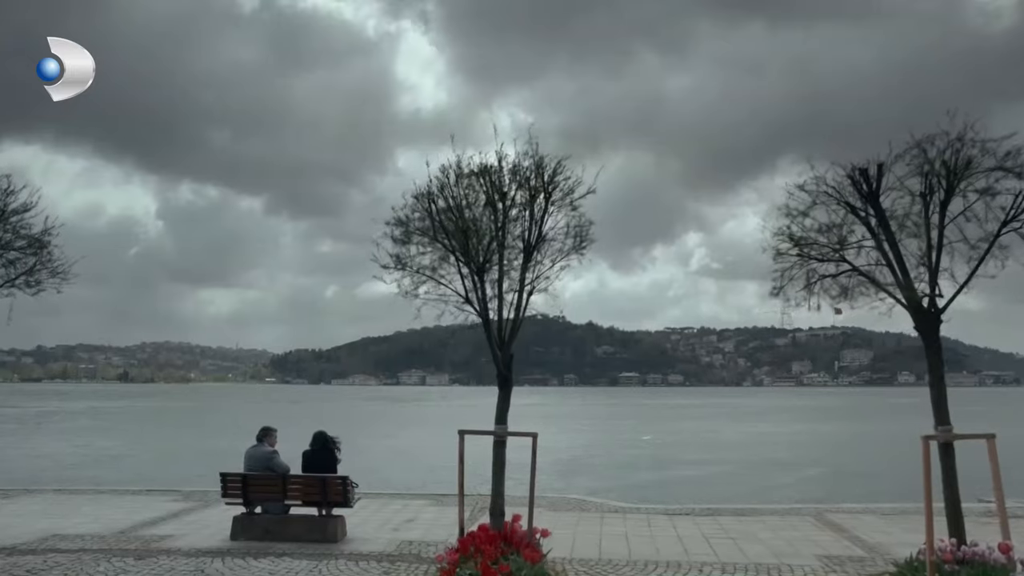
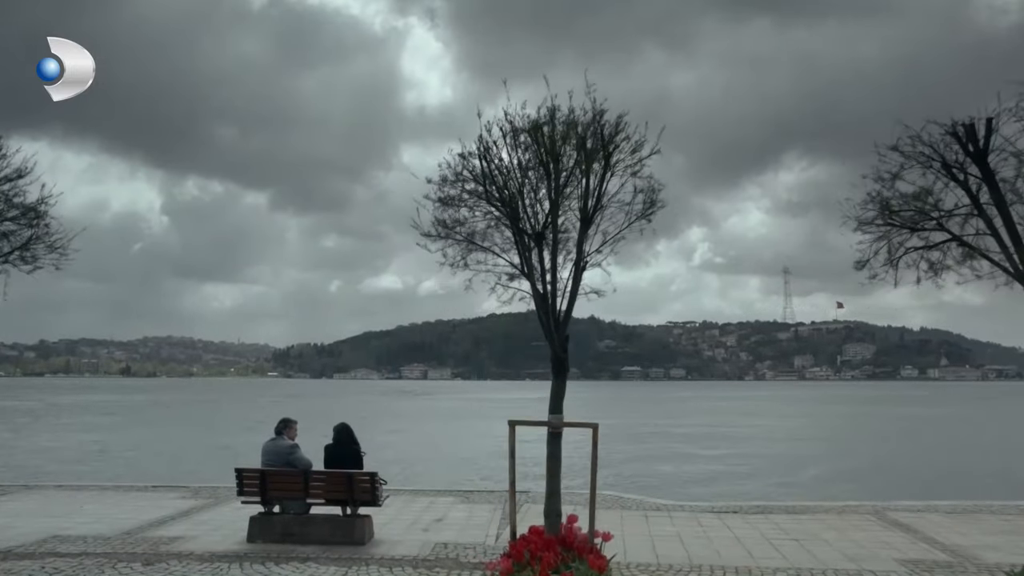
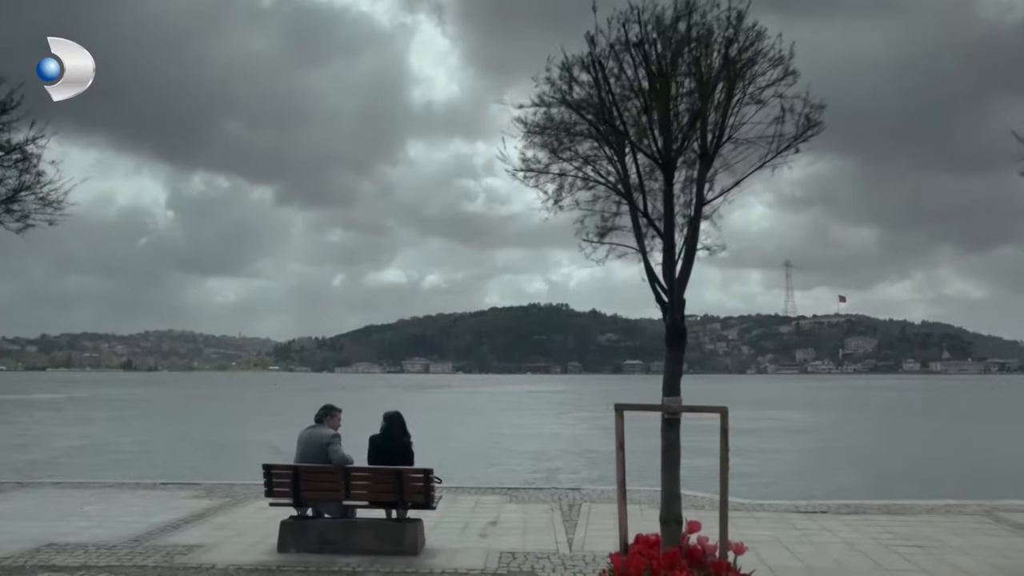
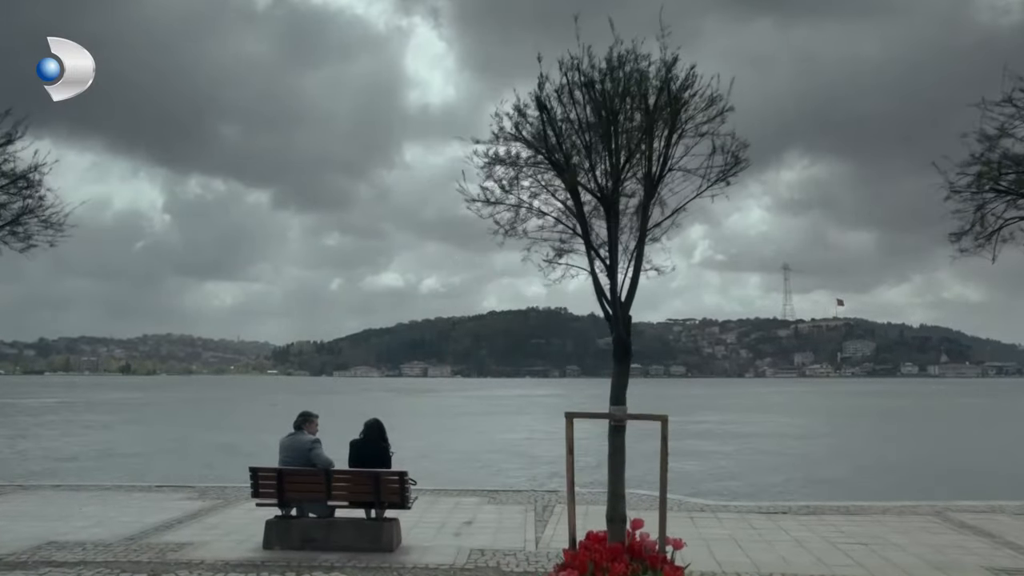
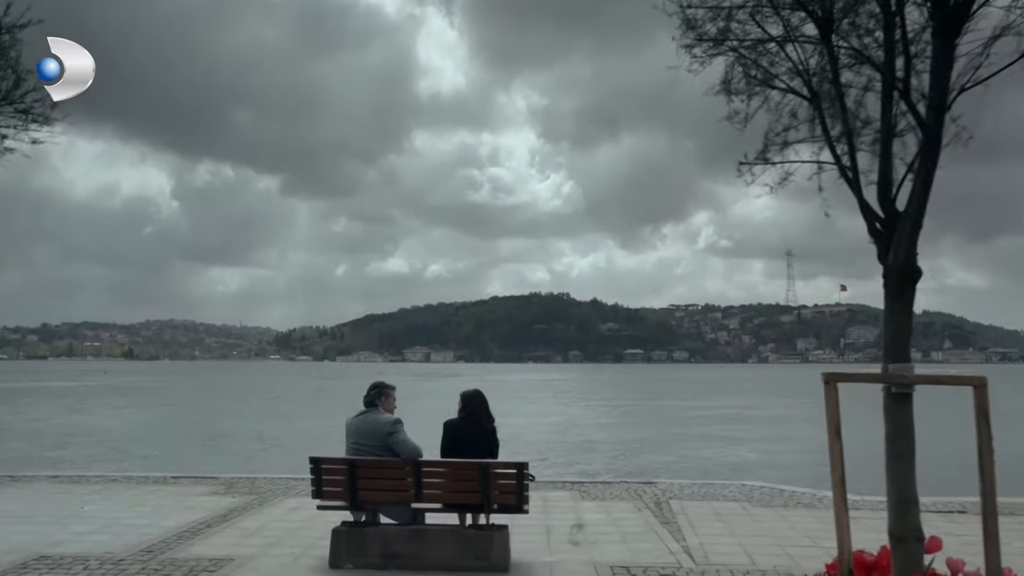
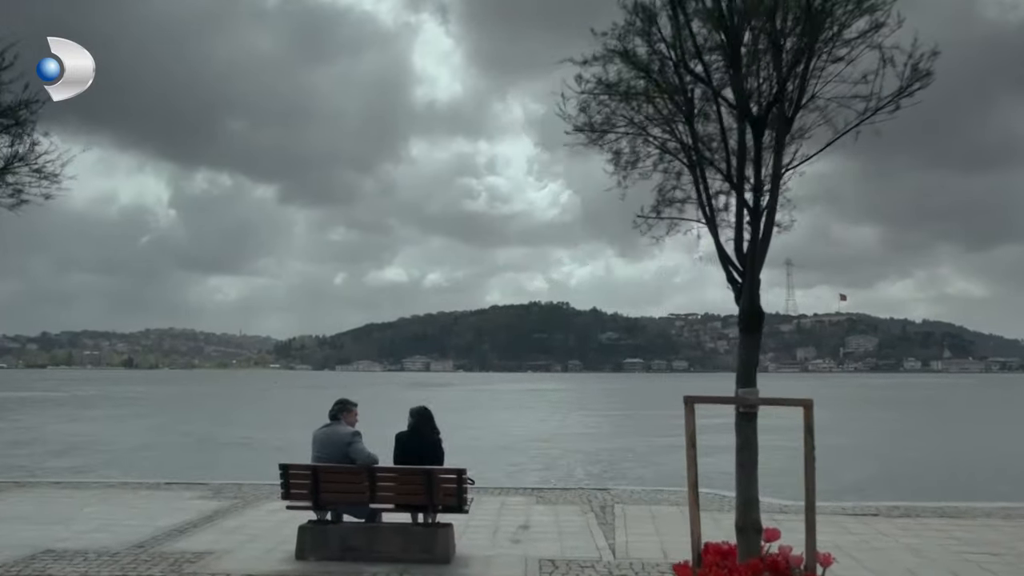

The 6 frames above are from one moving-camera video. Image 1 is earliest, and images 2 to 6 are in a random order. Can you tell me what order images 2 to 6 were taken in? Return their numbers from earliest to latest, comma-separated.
2, 4, 3, 6, 5
